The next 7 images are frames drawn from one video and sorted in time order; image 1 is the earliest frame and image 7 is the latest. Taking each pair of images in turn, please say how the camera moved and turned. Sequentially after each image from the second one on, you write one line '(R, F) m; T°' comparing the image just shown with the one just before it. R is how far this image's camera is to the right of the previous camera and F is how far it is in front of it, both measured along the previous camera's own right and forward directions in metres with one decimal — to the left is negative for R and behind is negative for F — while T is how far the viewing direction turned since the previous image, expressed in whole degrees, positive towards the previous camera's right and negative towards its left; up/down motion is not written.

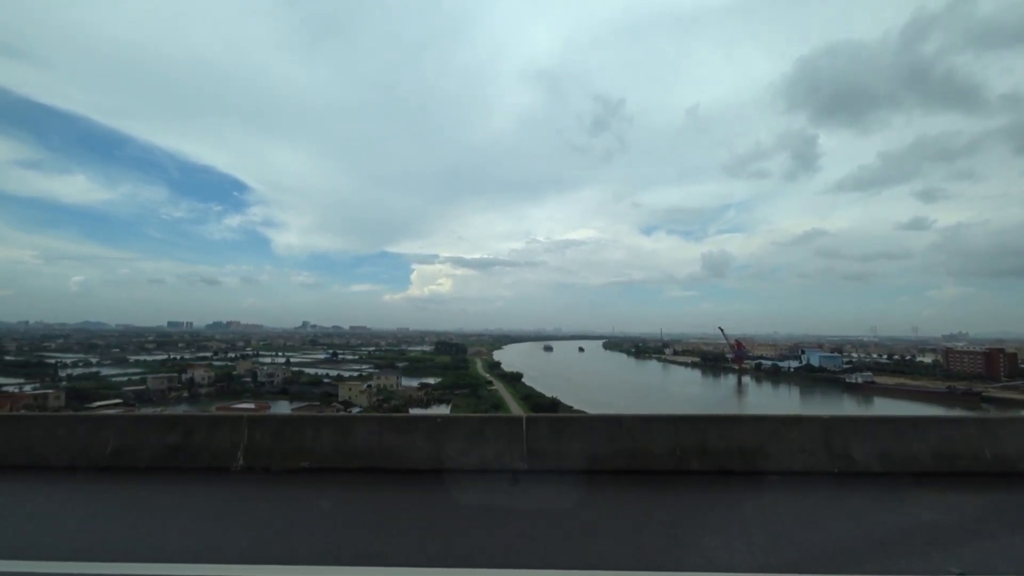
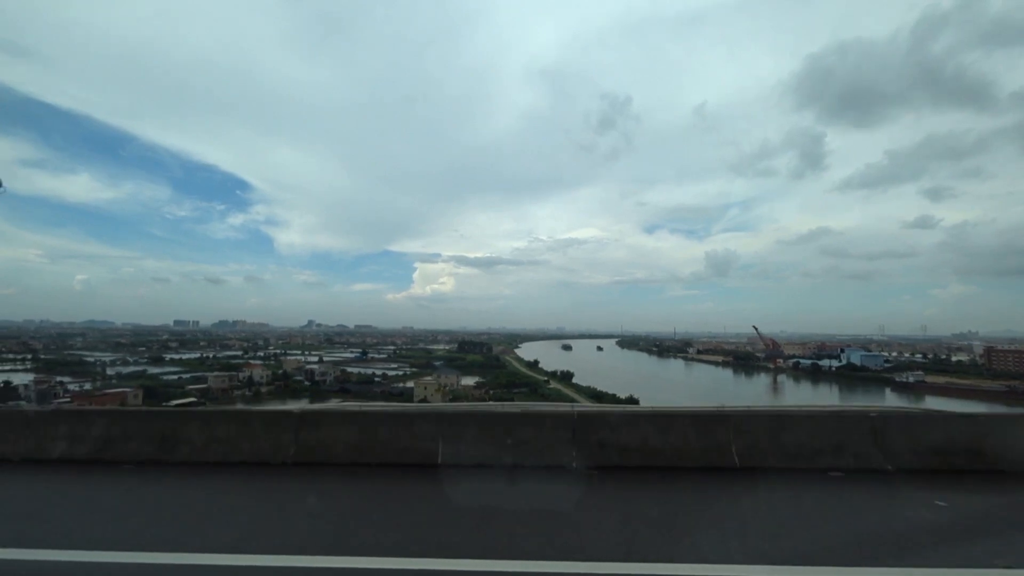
(-0.4, 0.0) m; 0°
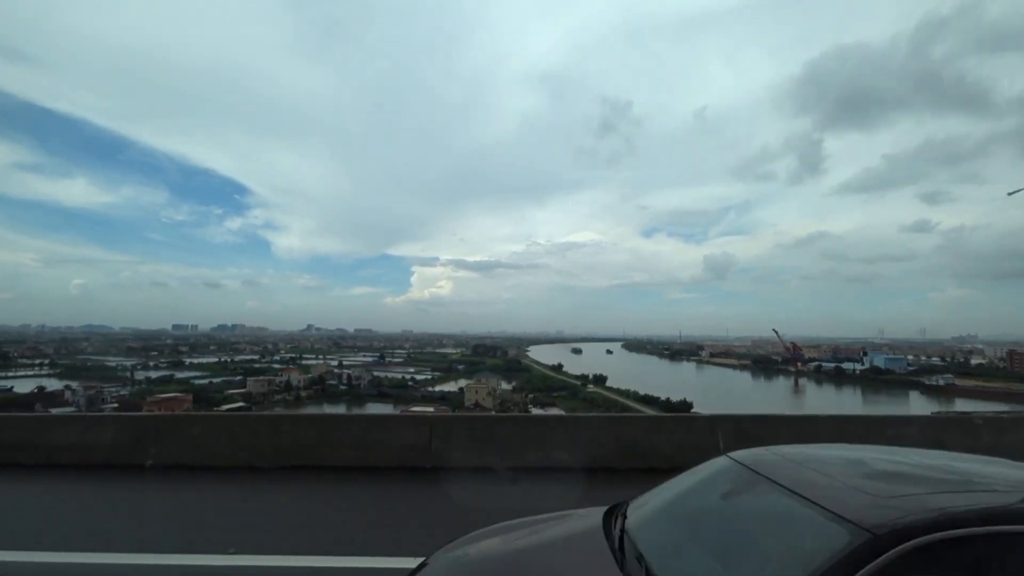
(-0.3, 0.0) m; 0°
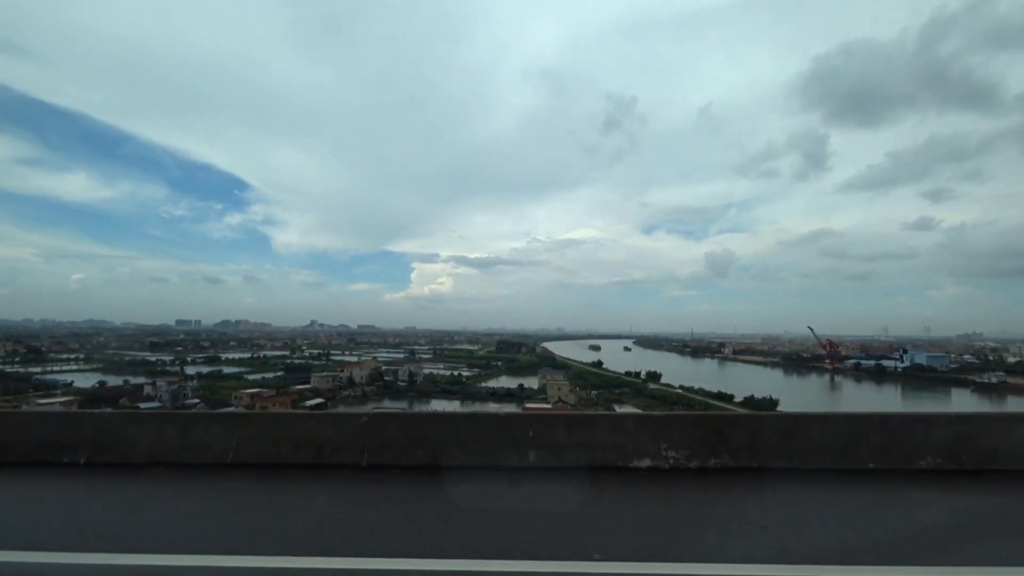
(-0.5, 0.0) m; 0°
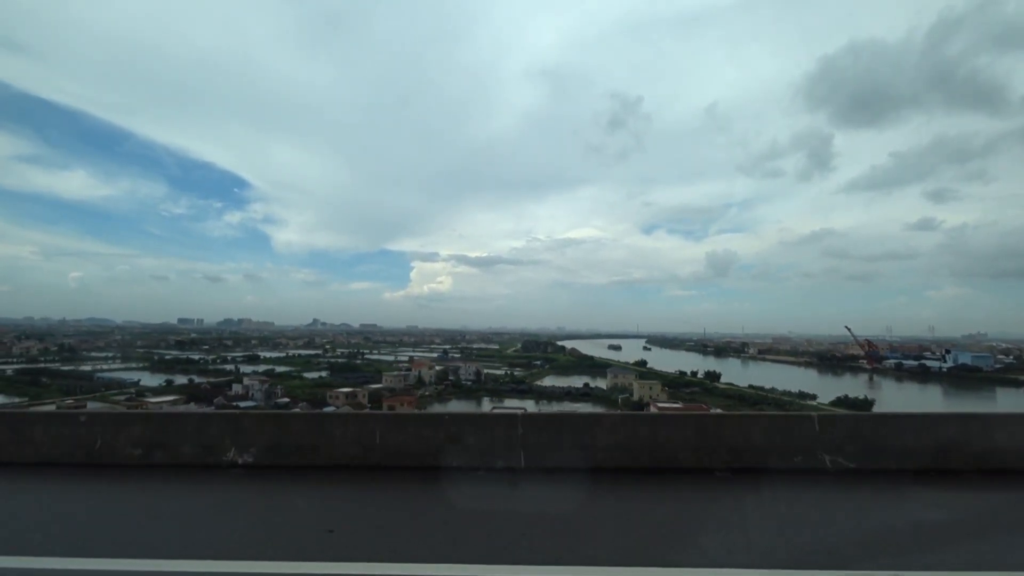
(-0.5, 0.0) m; 0°
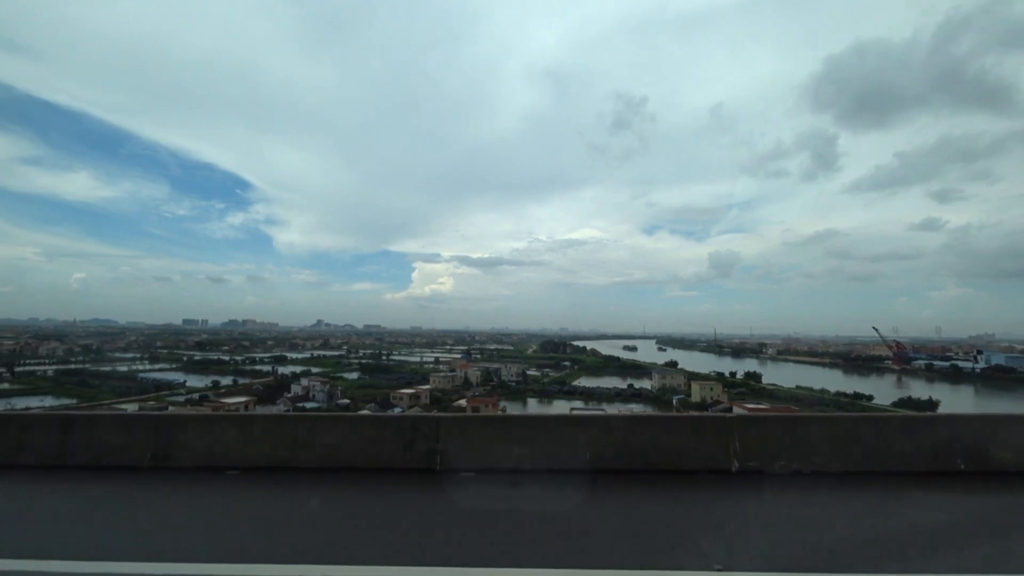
(-0.3, 0.0) m; 0°
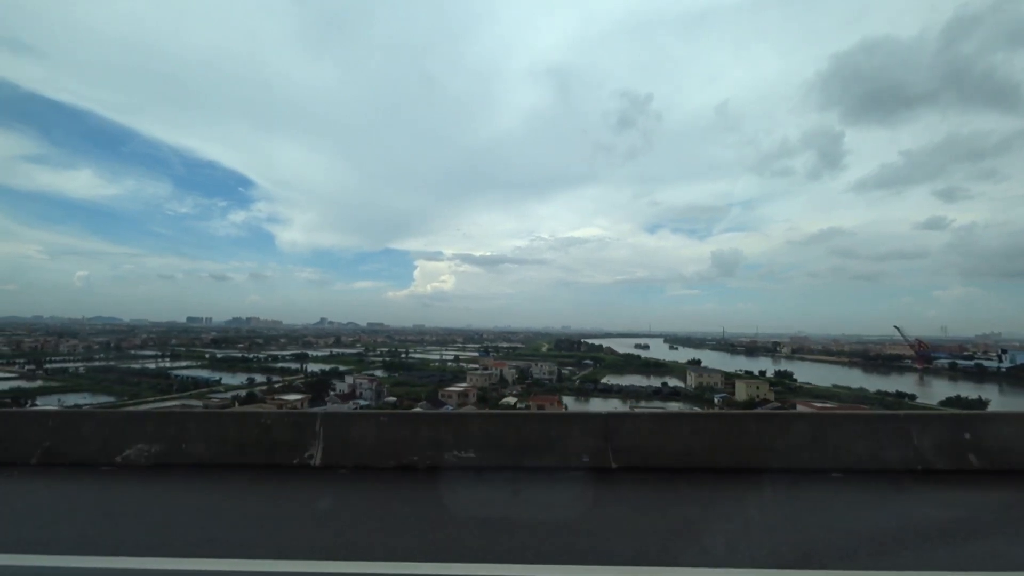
(-0.2, 0.0) m; 0°
